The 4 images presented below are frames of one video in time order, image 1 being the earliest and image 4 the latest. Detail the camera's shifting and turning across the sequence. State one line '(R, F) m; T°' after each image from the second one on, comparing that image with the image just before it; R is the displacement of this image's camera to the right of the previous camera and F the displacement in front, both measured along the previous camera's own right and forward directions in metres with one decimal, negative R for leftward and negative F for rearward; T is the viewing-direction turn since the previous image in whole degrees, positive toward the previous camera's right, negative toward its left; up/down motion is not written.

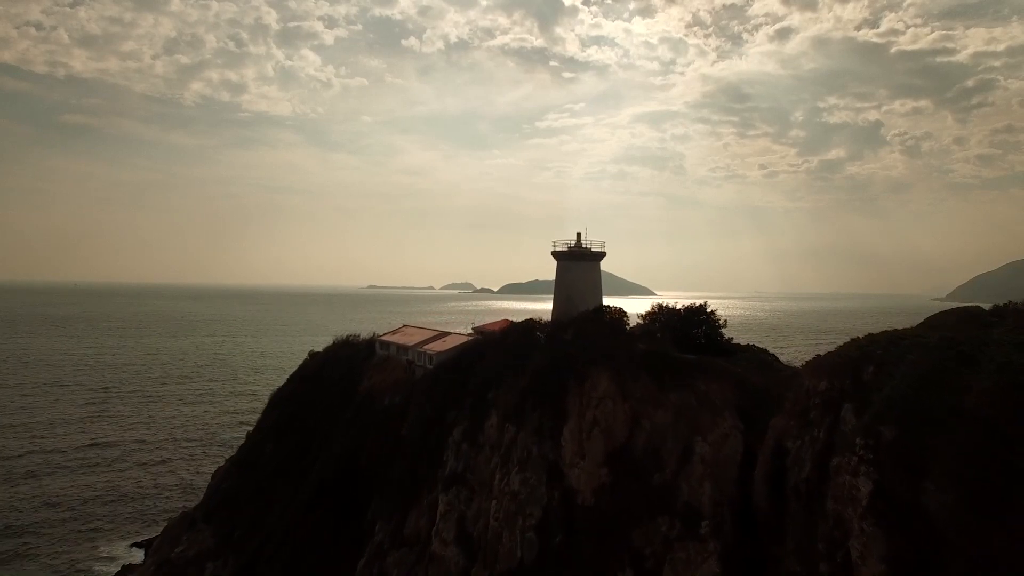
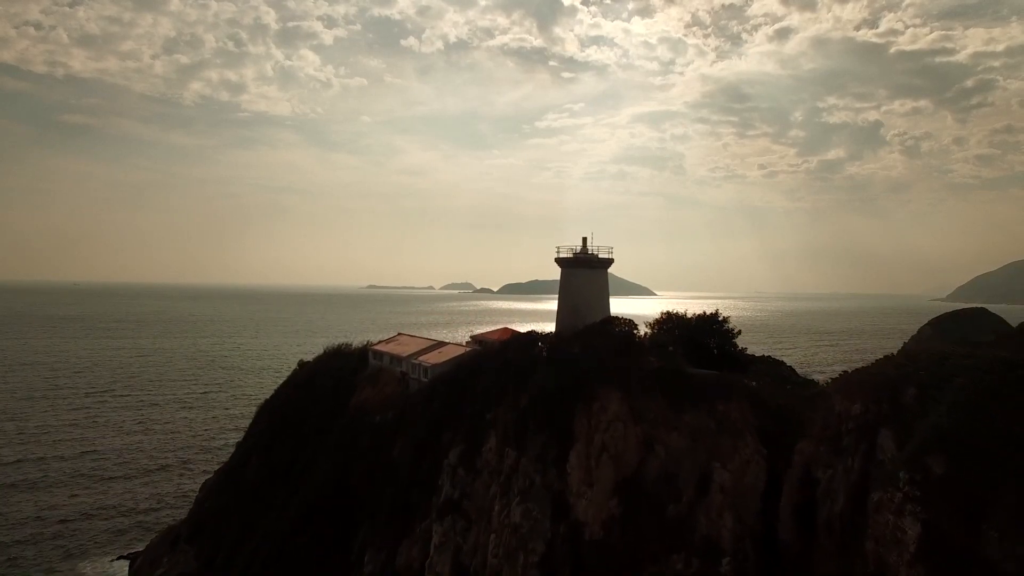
(0.0, +0.9) m; 0°
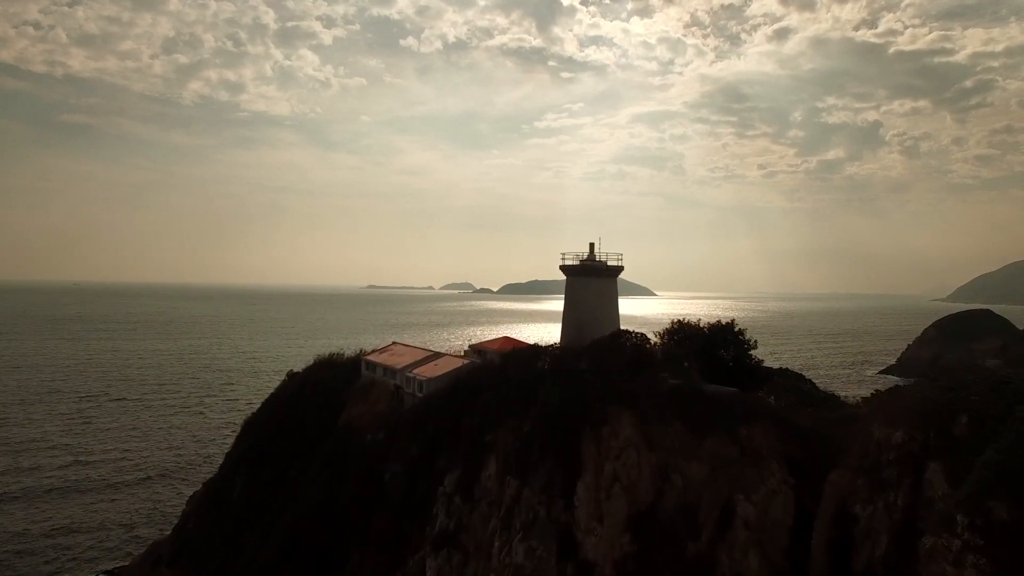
(-0.4, +0.2) m; 0°
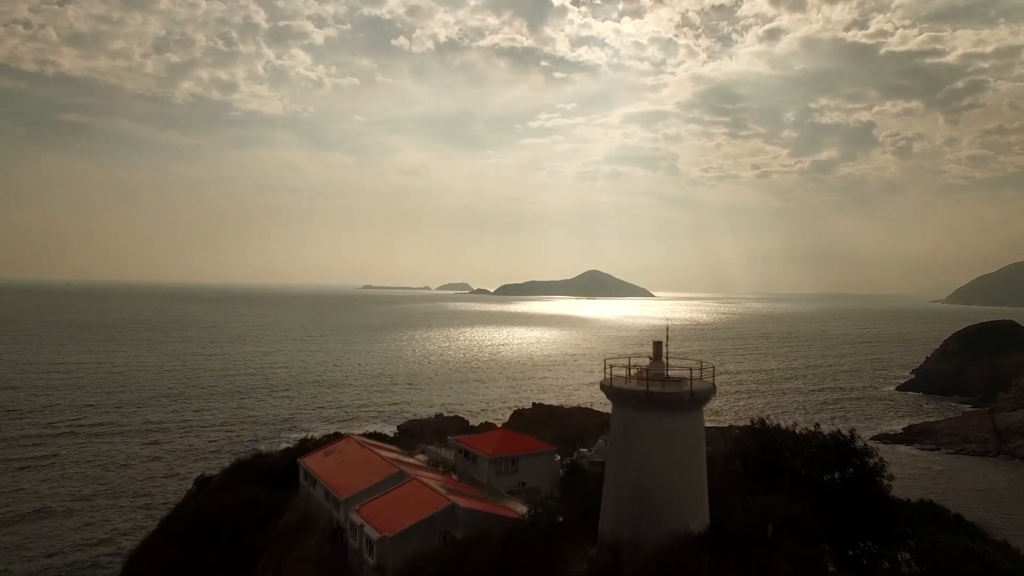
(-1.4, +2.9) m; +1°
